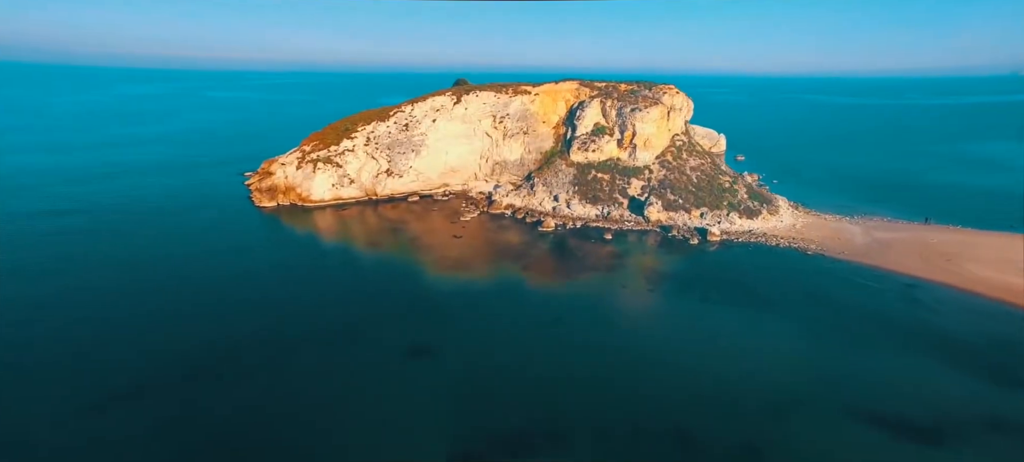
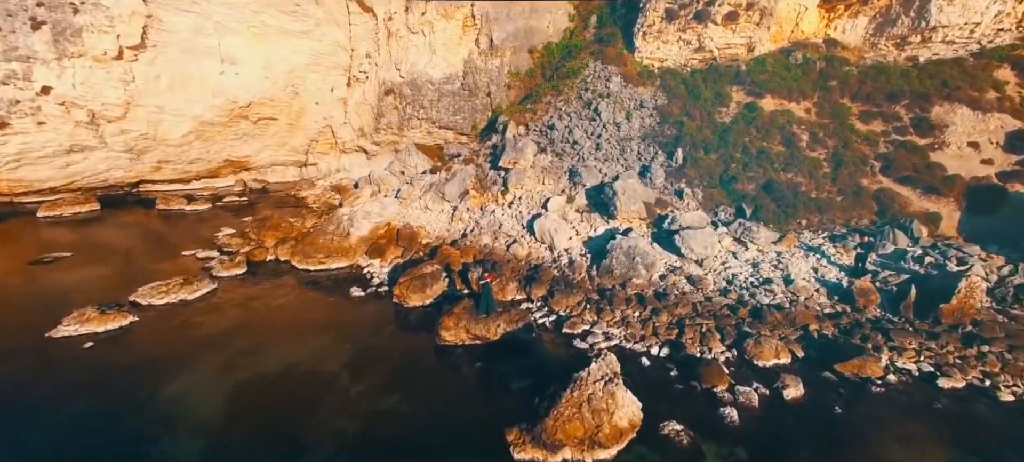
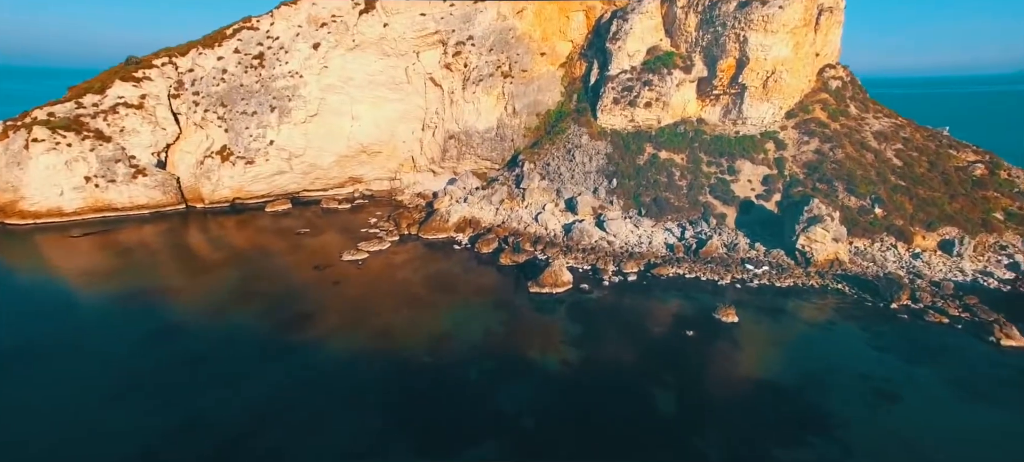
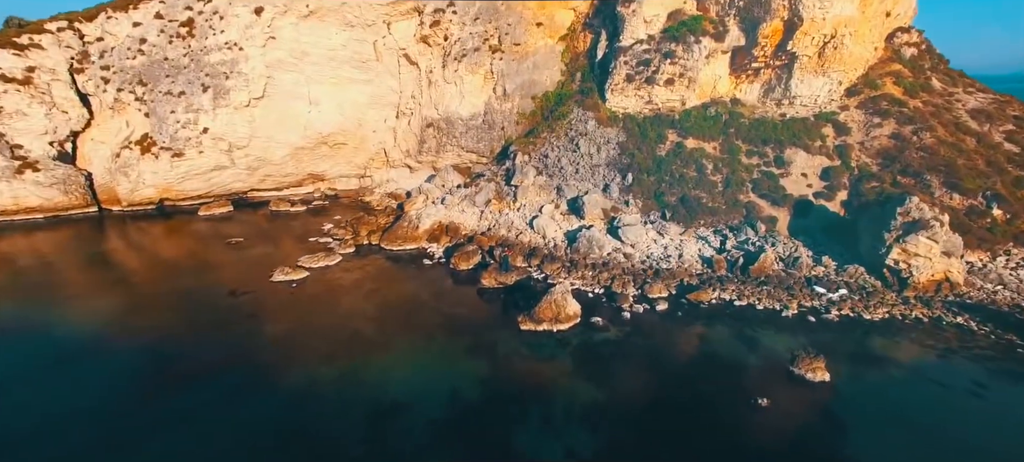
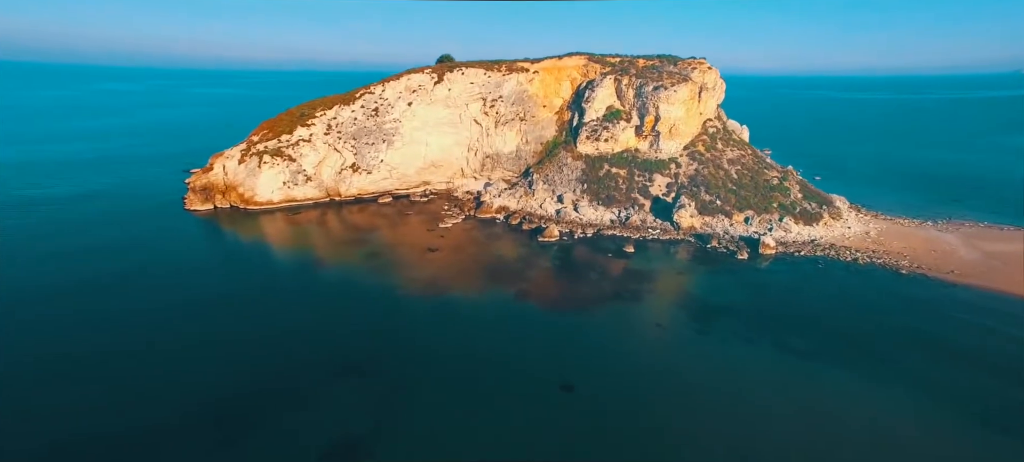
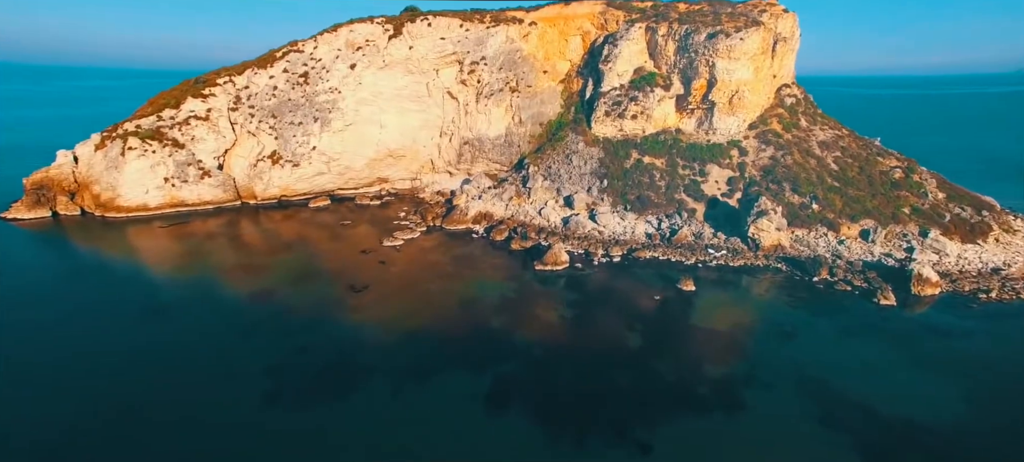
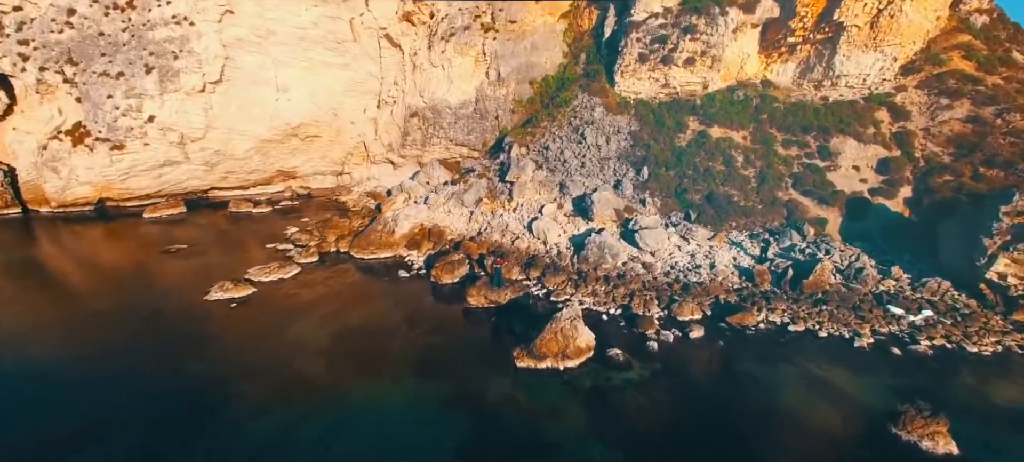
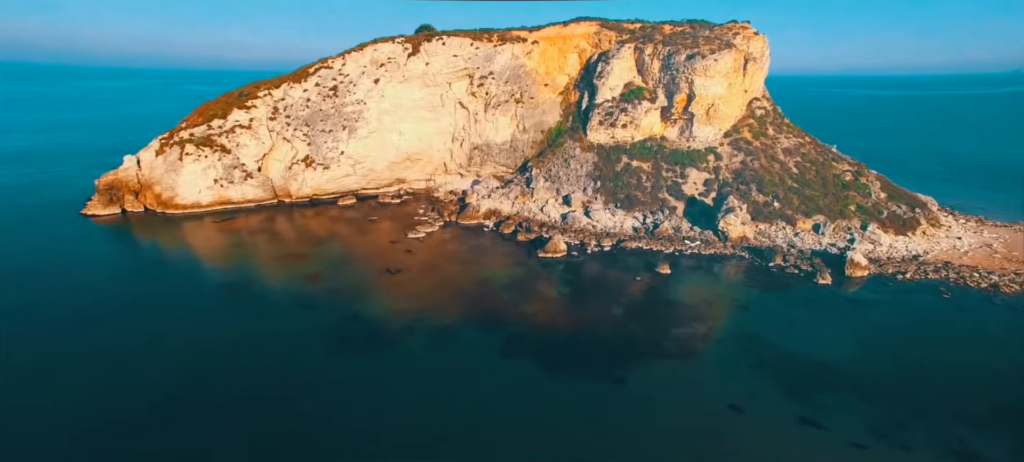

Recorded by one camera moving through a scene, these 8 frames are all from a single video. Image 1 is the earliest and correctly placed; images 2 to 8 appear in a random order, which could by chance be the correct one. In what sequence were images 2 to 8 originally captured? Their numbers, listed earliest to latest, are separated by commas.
5, 8, 6, 3, 4, 7, 2
